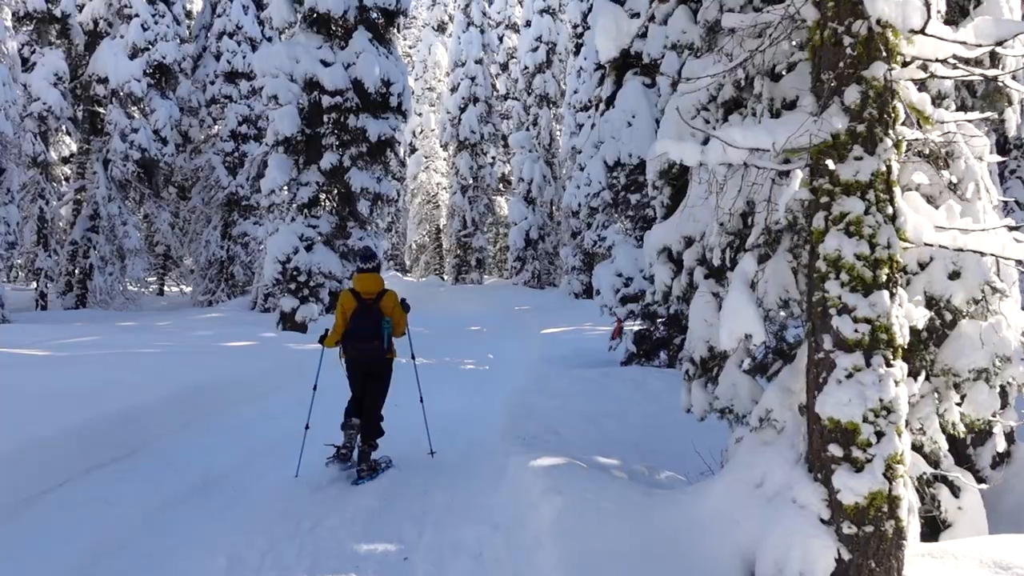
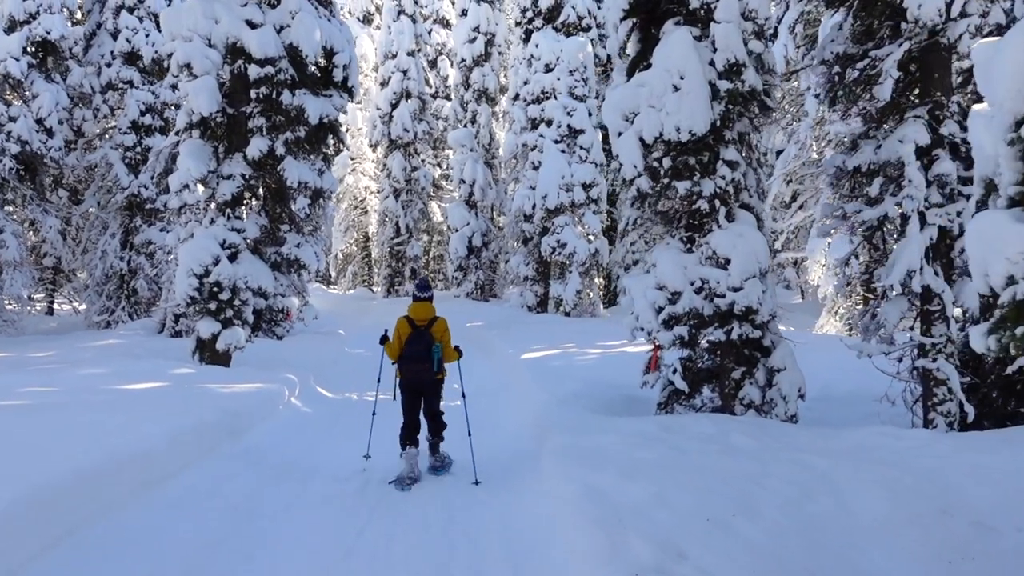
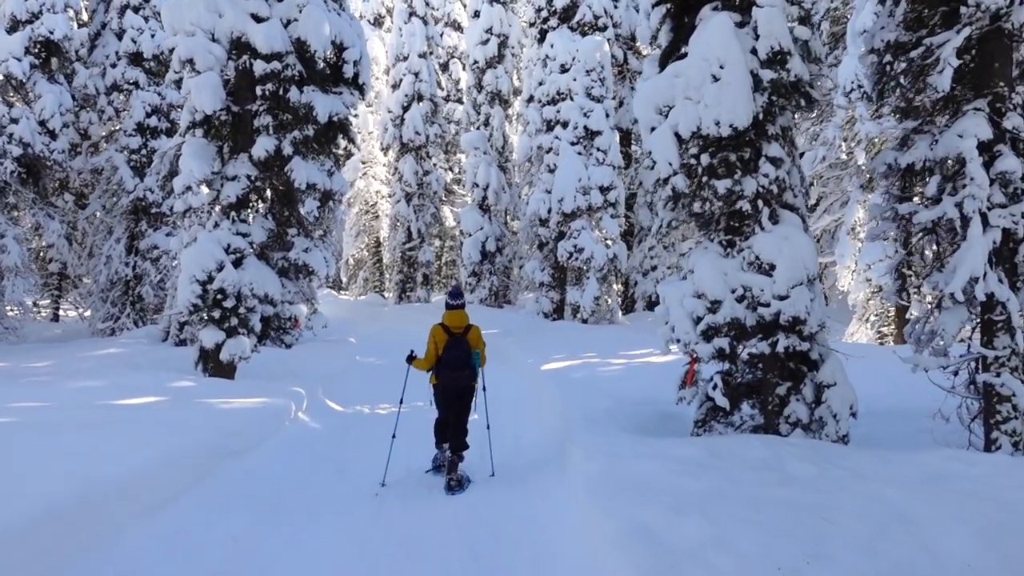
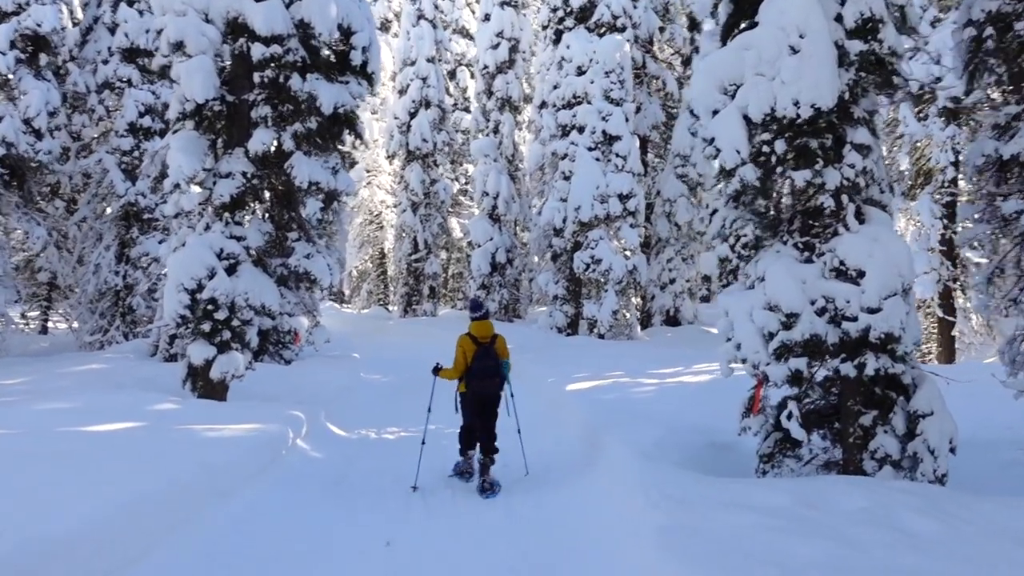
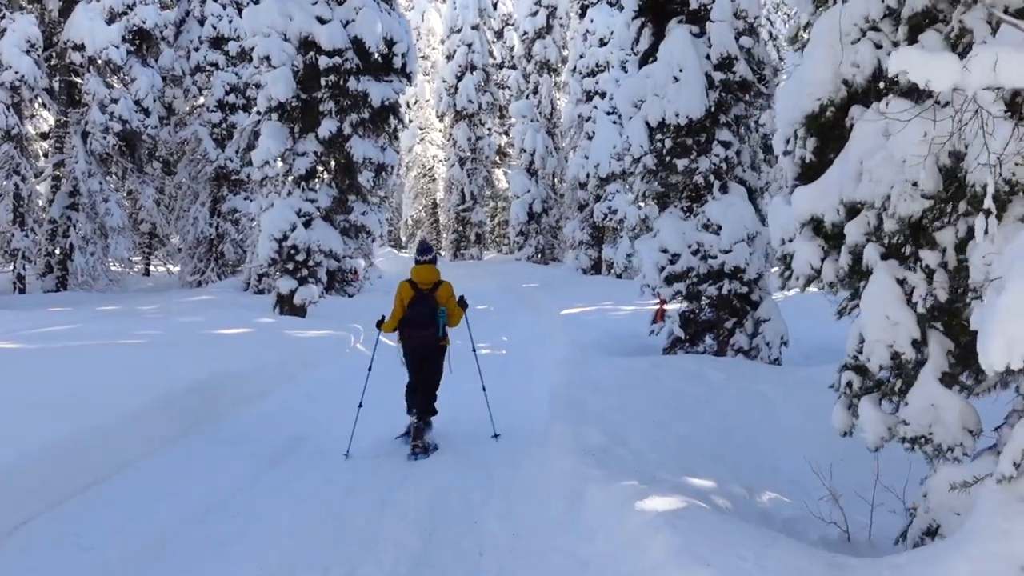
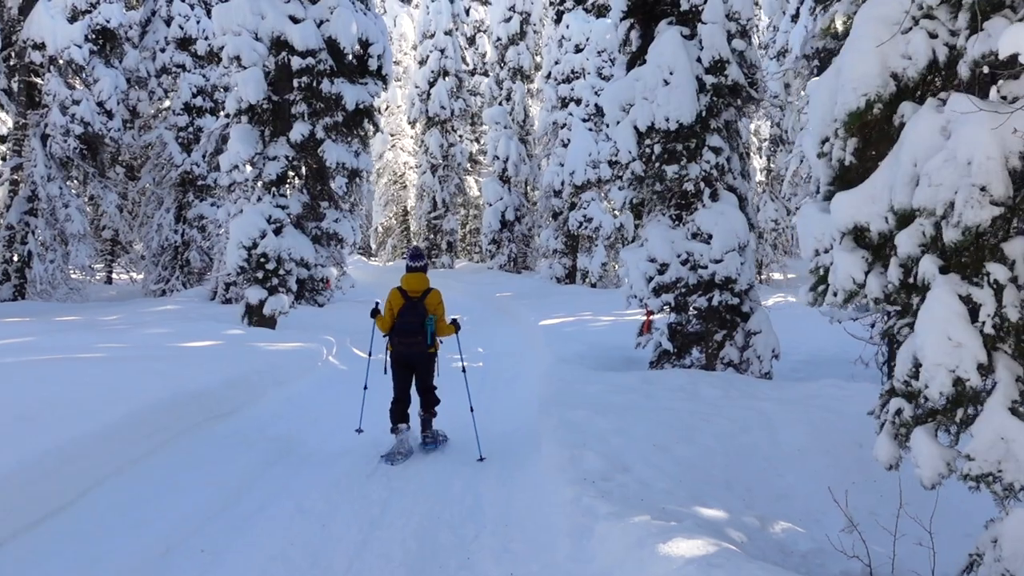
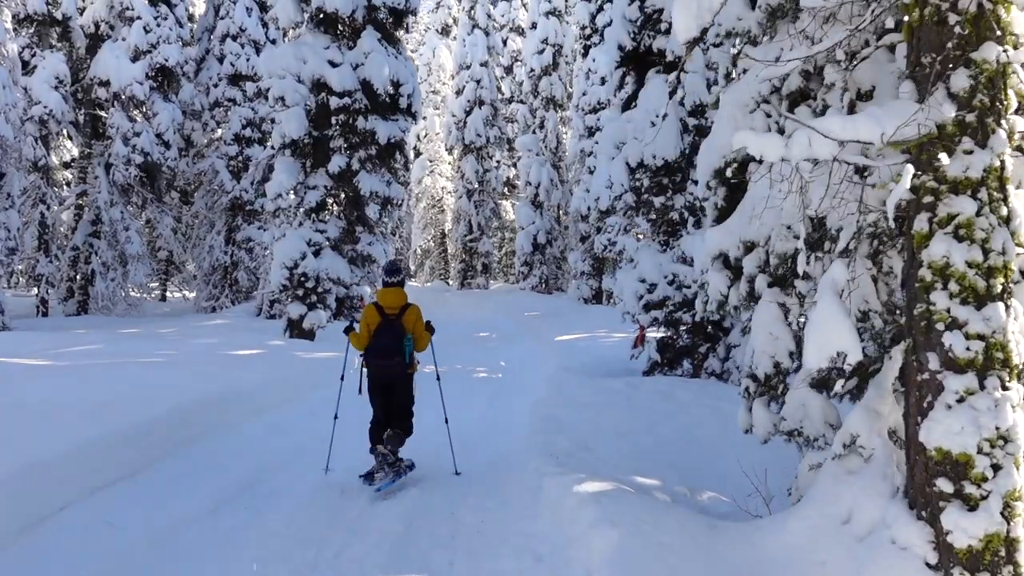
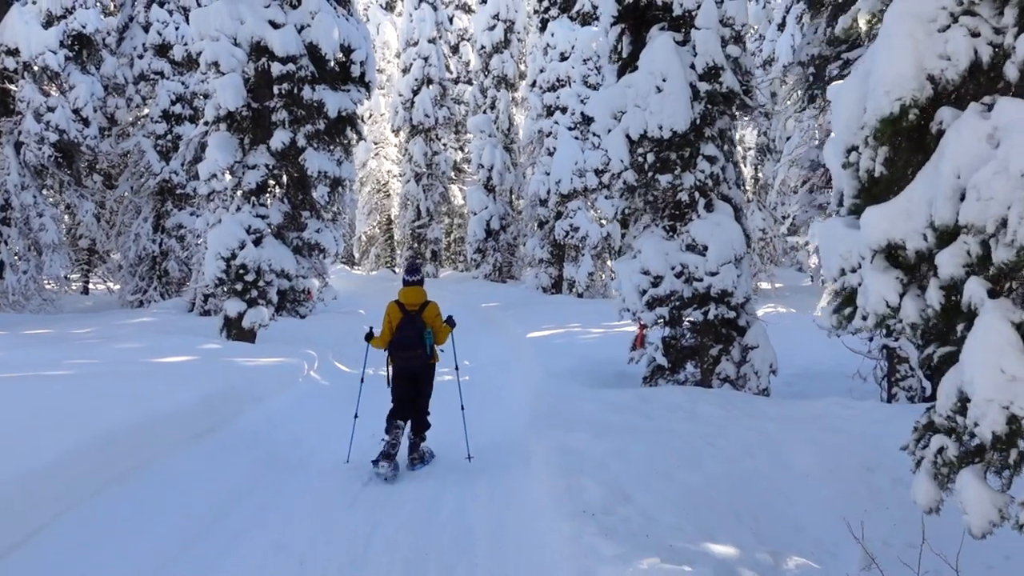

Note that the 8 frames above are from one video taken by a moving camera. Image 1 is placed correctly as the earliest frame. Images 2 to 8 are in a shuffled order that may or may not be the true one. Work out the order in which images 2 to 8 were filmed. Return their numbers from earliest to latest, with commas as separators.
7, 5, 6, 8, 2, 3, 4
